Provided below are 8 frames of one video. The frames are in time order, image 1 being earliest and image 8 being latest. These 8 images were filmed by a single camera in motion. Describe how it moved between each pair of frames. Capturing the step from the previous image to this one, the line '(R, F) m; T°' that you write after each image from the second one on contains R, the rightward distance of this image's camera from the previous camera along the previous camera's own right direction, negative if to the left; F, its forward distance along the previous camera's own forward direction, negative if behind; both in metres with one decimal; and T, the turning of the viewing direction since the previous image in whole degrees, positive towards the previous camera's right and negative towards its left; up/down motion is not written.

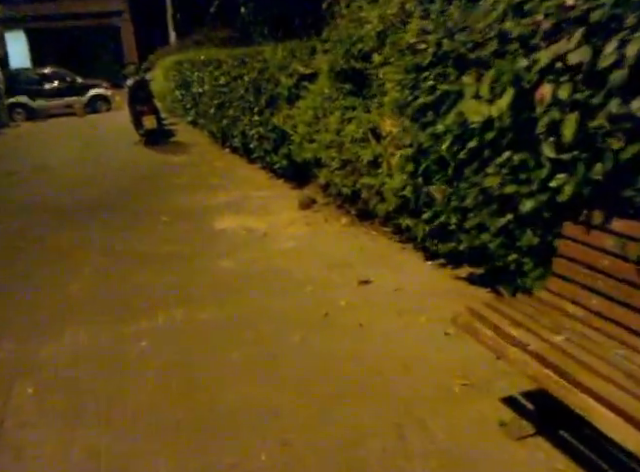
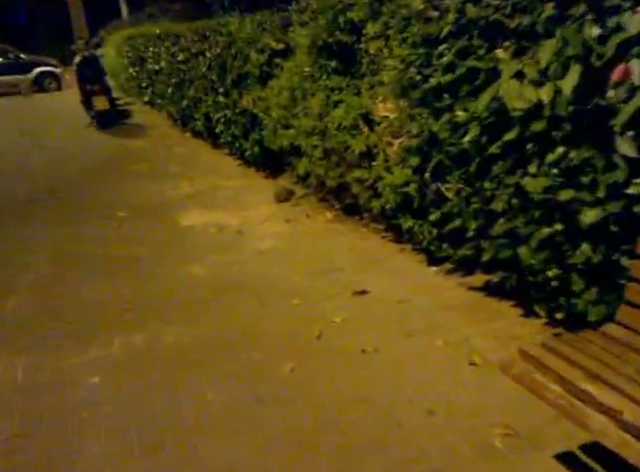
(-0.2, +1.0) m; +3°
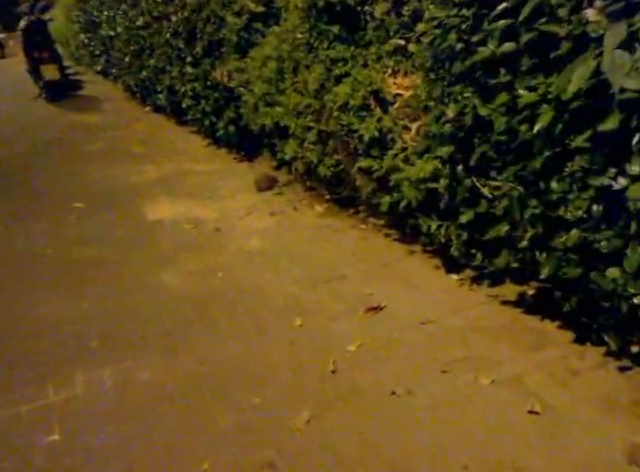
(-0.3, +1.0) m; +4°
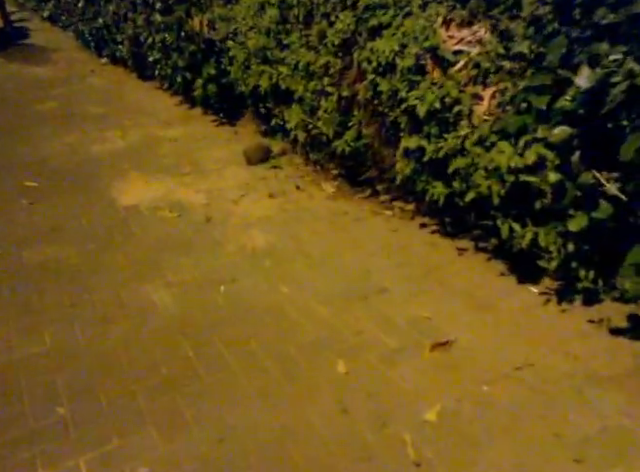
(-0.5, +1.2) m; +3°
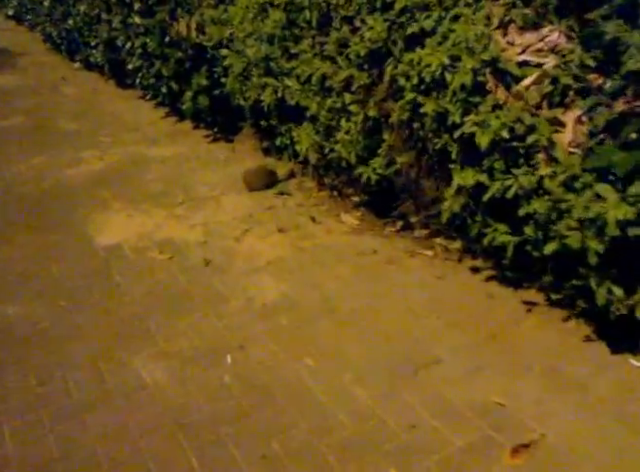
(-0.2, +0.8) m; +1°
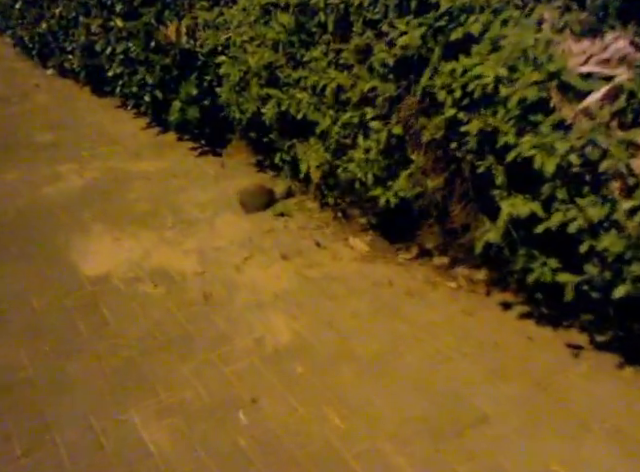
(-0.2, +0.5) m; +2°
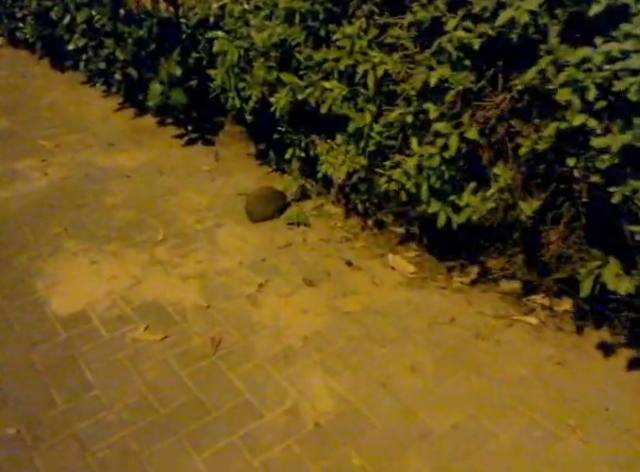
(-0.3, +0.9) m; +2°
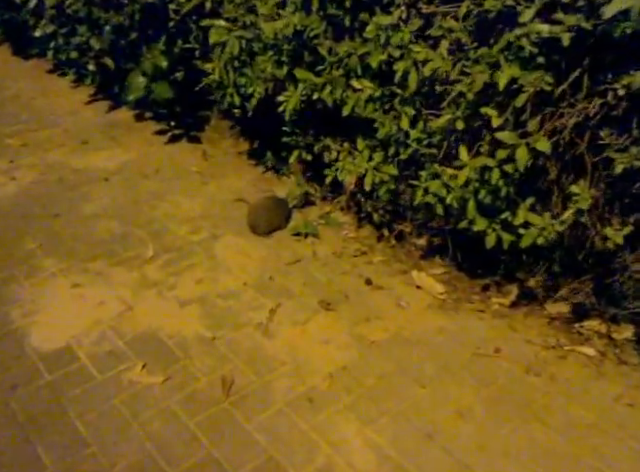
(-0.2, +0.5) m; +2°
